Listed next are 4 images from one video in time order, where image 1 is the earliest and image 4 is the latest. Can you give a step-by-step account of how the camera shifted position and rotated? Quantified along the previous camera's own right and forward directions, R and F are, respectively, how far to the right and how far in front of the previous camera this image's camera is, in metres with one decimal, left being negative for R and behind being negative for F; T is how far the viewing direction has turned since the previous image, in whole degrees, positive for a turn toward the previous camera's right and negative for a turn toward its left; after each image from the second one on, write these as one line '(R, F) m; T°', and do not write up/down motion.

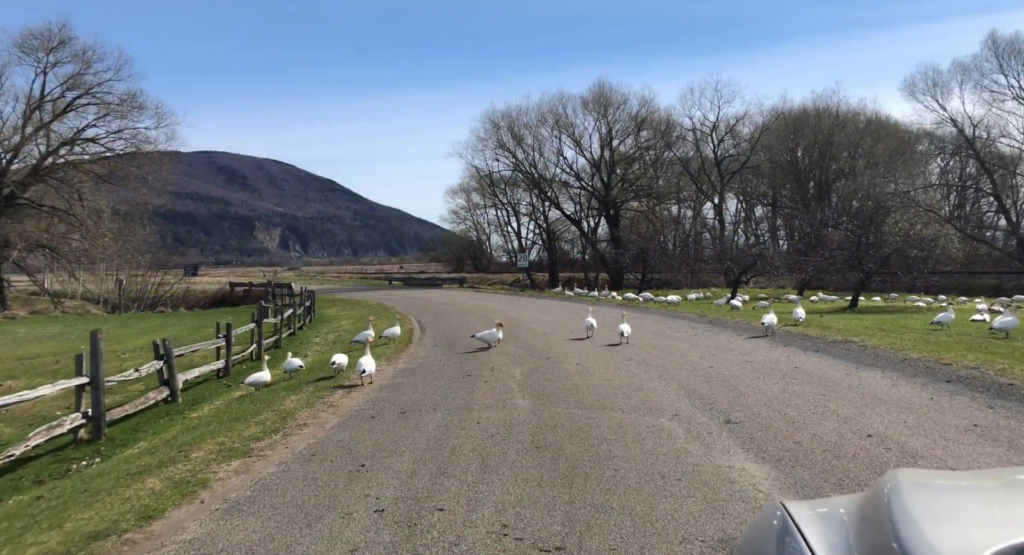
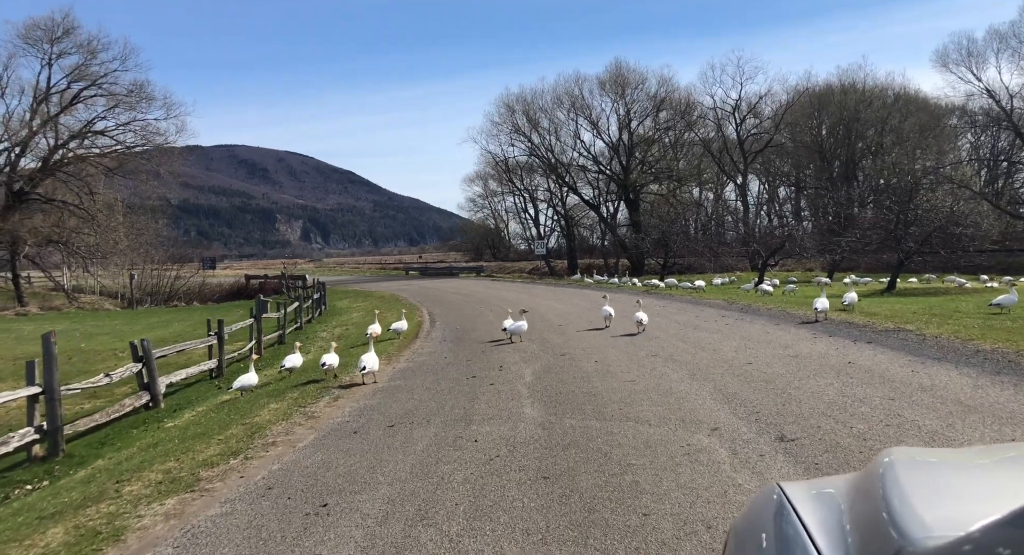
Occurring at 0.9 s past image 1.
(+0.2, +1.9) m; -1°
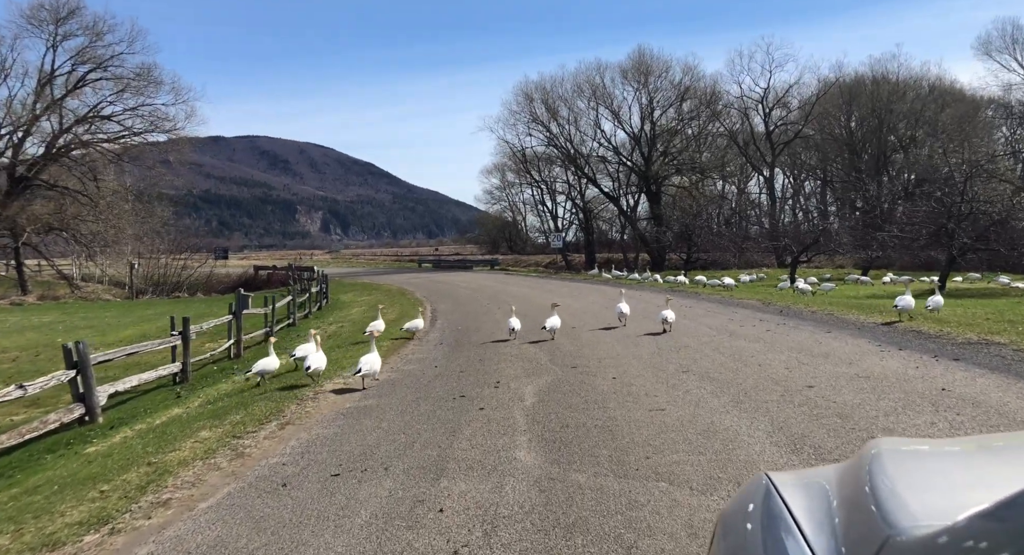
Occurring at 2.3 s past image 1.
(+0.2, +2.8) m; -1°
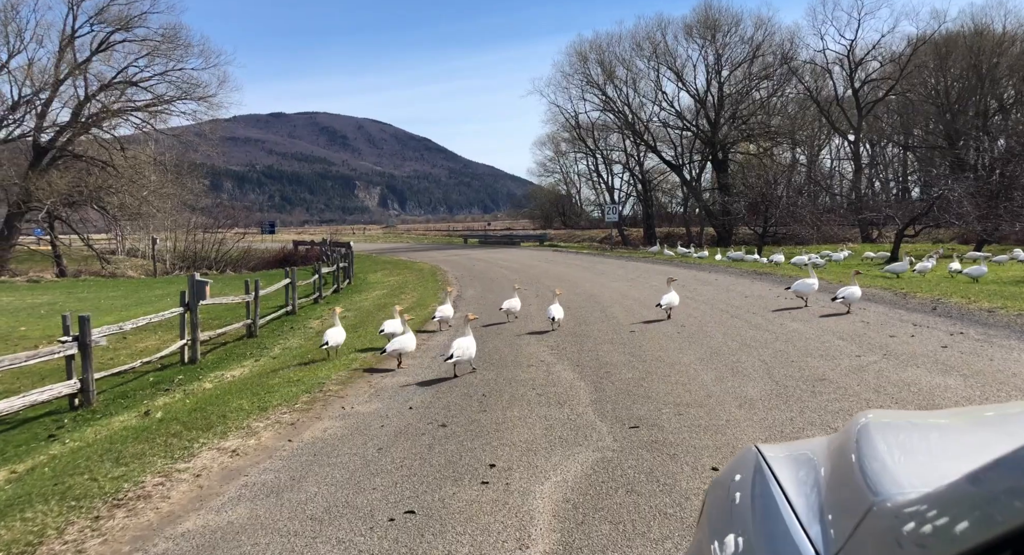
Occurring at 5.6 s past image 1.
(+0.4, +6.1) m; -4°
